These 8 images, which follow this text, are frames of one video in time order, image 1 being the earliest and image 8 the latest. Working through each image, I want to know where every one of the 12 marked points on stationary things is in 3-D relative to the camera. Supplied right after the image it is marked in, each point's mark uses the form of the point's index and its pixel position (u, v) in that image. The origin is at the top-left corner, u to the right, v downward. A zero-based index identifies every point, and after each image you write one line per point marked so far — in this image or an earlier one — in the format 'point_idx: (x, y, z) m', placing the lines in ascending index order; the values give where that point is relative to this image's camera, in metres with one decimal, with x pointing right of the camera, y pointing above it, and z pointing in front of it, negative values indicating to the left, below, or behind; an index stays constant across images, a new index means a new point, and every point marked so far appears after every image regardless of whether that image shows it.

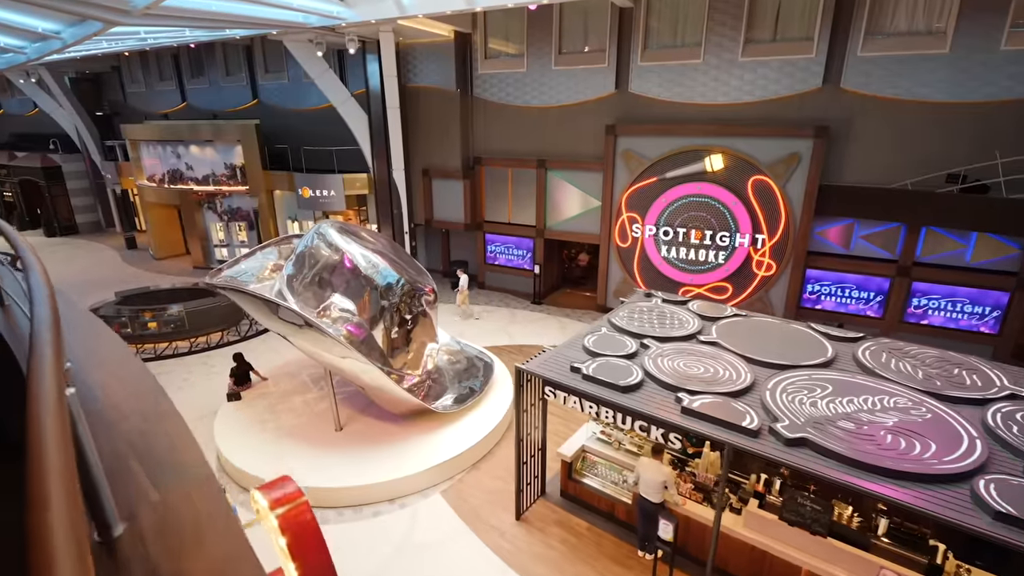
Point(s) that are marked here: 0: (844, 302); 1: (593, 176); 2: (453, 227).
0: (+7.9, -0.3, +12.1) m
1: (+2.3, +3.1, +14.2) m
2: (-1.9, +2.0, +16.3) m
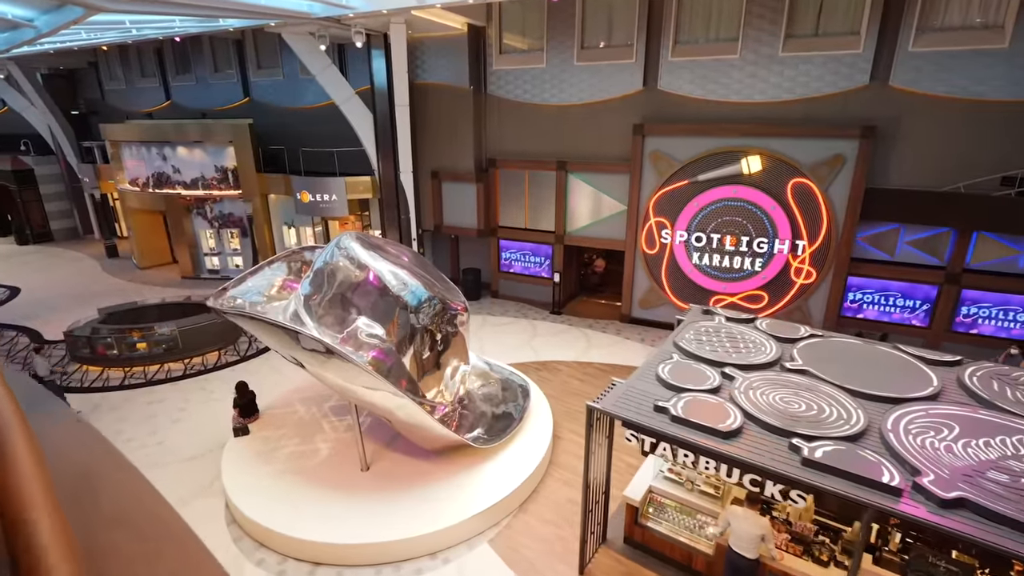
0: (+8.5, -0.5, +11.4) m
1: (+2.8, +2.9, +13.3) m
2: (-1.5, +1.7, +15.4) m
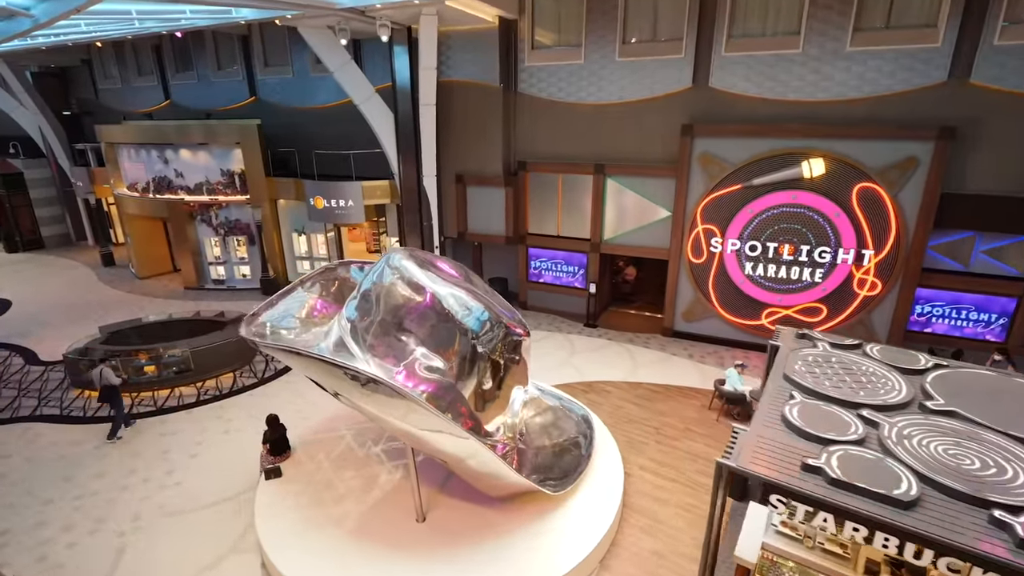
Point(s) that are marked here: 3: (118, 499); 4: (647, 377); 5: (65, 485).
0: (+9.4, -0.8, +10.6) m
1: (+3.7, +2.6, +12.5) m
2: (-0.6, +1.4, +14.4) m
3: (-6.0, -3.2, +7.7) m
4: (+3.0, -2.0, +11.2) m
5: (-7.0, -3.2, +8.0) m
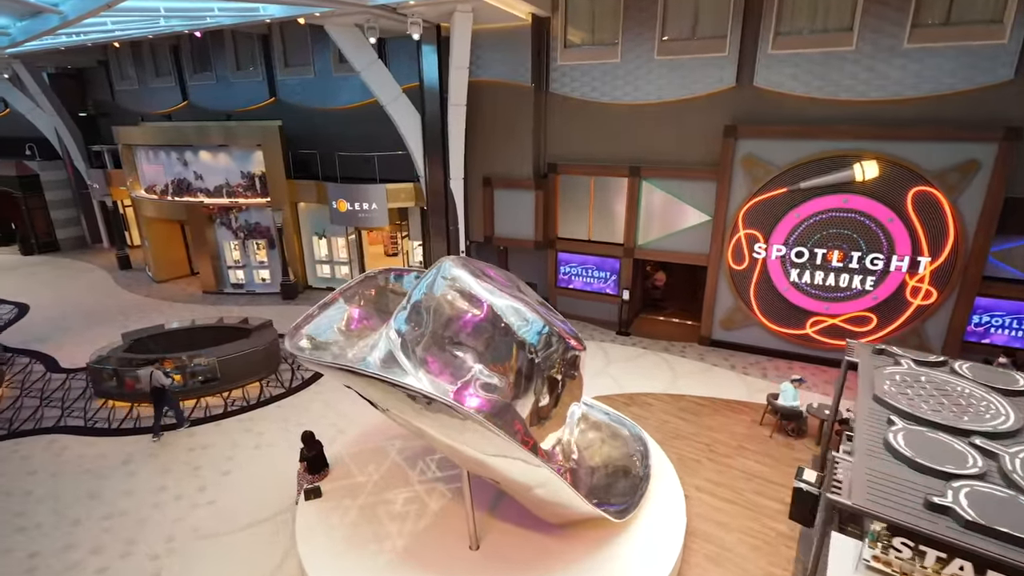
0: (+10.2, -1.0, +10.1) m
1: (+4.5, +2.4, +12.0) m
2: (+0.2, +1.2, +14.0) m
3: (-5.2, -3.4, +7.3) m
4: (+3.8, -2.1, +10.7) m
5: (-6.3, -3.3, +7.6) m
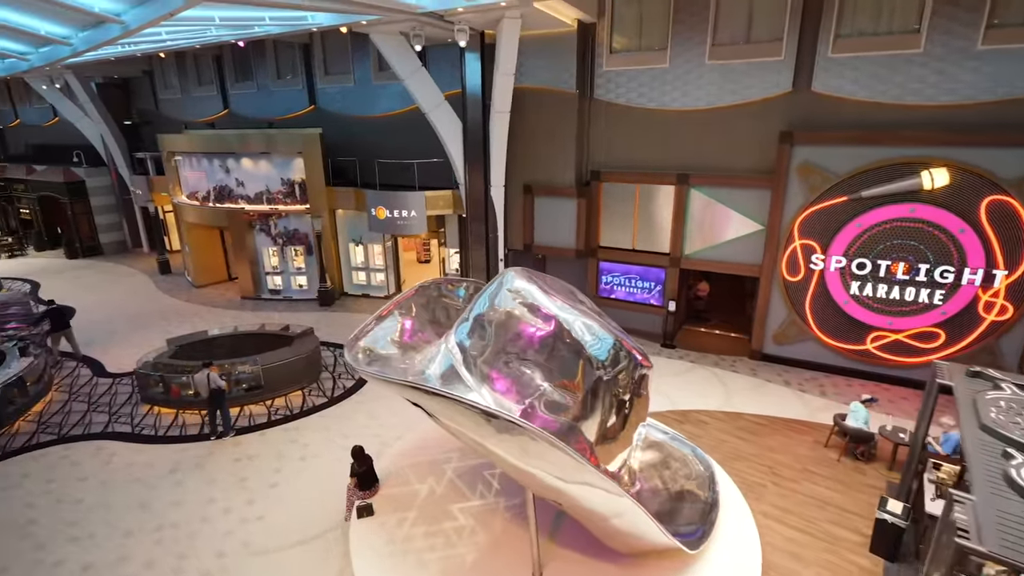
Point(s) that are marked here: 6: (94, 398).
0: (+11.1, -1.3, +9.4) m
1: (+5.5, +2.1, +11.6) m
2: (+1.3, +0.9, +13.7) m
3: (-4.4, -3.5, +7.2) m
4: (+4.7, -2.4, +10.2) m
5: (-5.5, -3.4, +7.5) m
6: (-9.0, -2.4, +10.9) m
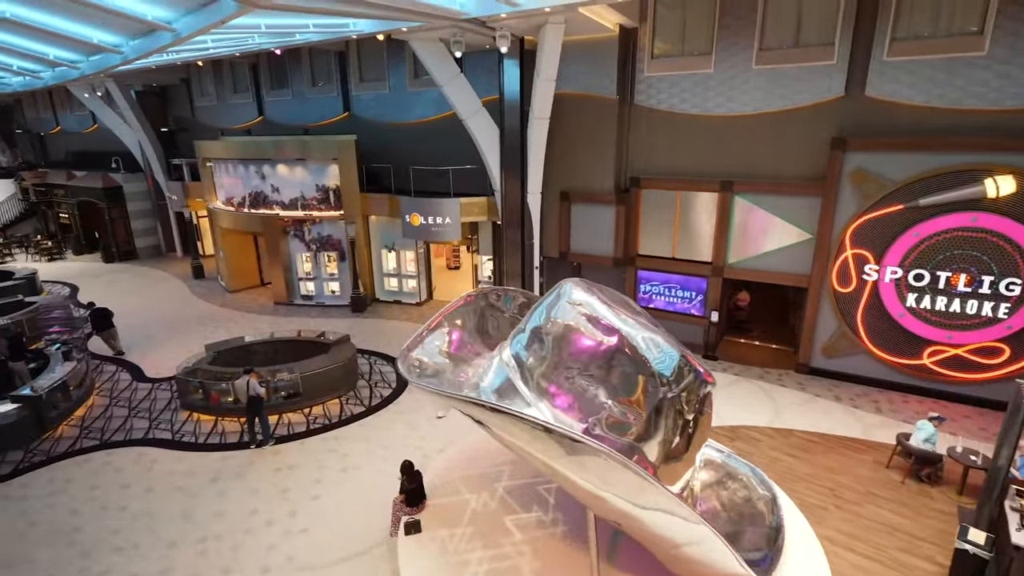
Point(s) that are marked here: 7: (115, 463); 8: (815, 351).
0: (+11.9, -1.5, +8.8) m
1: (+6.4, +1.9, +11.2) m
2: (+2.3, +0.7, +13.5) m
3: (-3.7, -3.6, +7.1) m
4: (+5.5, -2.6, +9.8) m
5: (-4.8, -3.5, +7.5) m
6: (-8.2, -2.5, +10.9) m
7: (-7.1, -3.1, +9.0) m
8: (+7.0, -1.5, +11.6) m
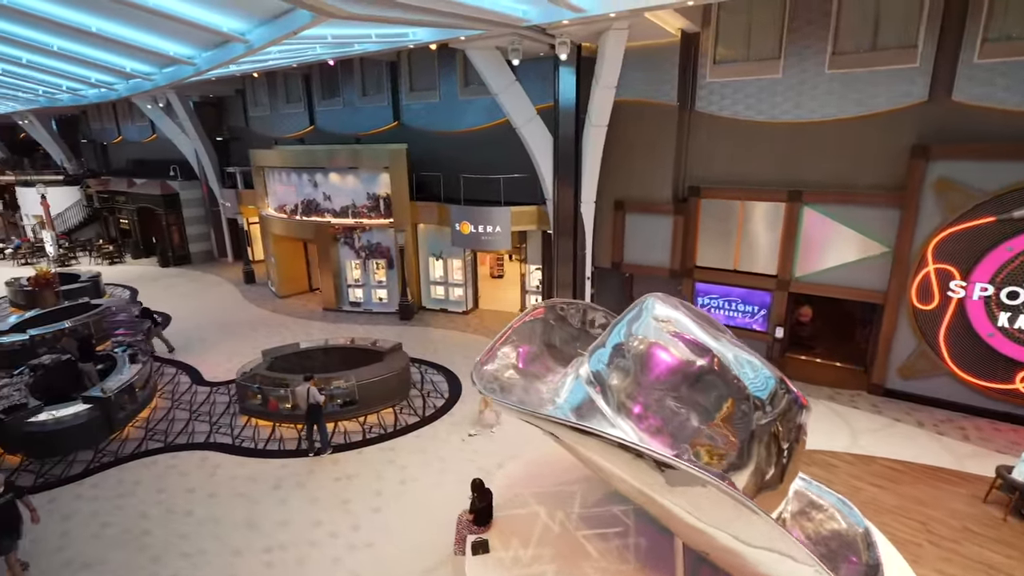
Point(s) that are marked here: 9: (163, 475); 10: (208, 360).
0: (+12.9, -1.9, +7.8) m
1: (+7.6, +1.5, +10.6) m
2: (+3.6, +0.4, +13.1) m
3: (-2.8, -3.7, +7.0) m
4: (+6.6, -2.9, +9.2) m
5: (-3.8, -3.6, +7.5) m
6: (-7.0, -2.6, +11.1) m
7: (-6.0, -3.2, +9.1) m
8: (+8.2, -1.8, +10.9) m
9: (-6.1, -3.3, +8.9) m
10: (-8.1, -1.9, +13.5) m
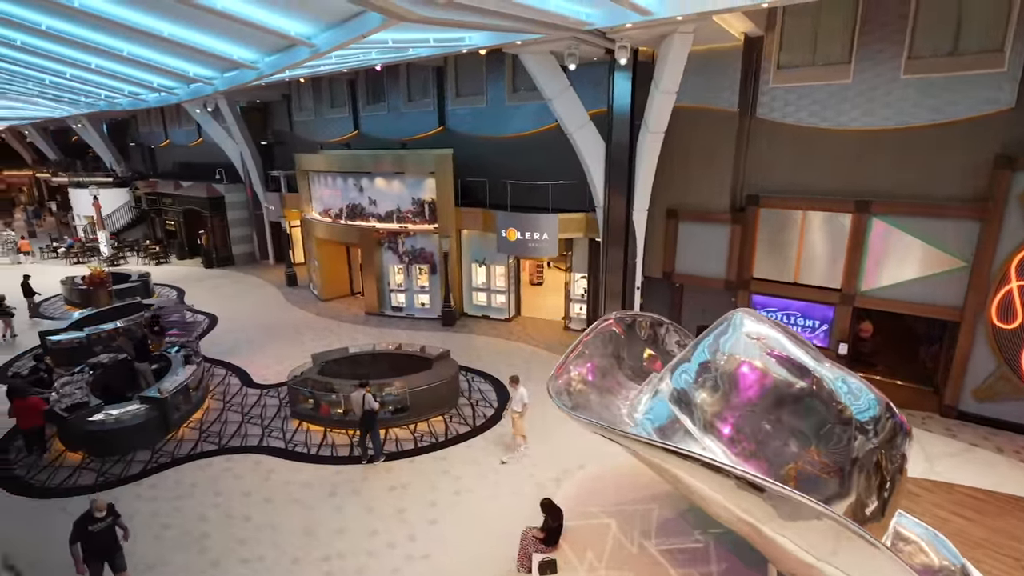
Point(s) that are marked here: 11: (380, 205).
0: (+13.9, -2.3, +7.0) m
1: (+8.8, +1.2, +10.0) m
2: (+4.9, +0.1, +12.7) m
3: (-1.9, -3.8, +6.9) m
4: (+7.6, -3.2, +8.6) m
5: (-2.9, -3.7, +7.4) m
6: (-5.9, -2.7, +11.2) m
7: (-5.0, -3.3, +9.1) m
8: (+9.3, -2.2, +10.2) m
9: (-5.2, -3.3, +8.9) m
10: (-6.9, -2.0, +13.6) m
11: (-4.4, +2.8, +16.7) m
